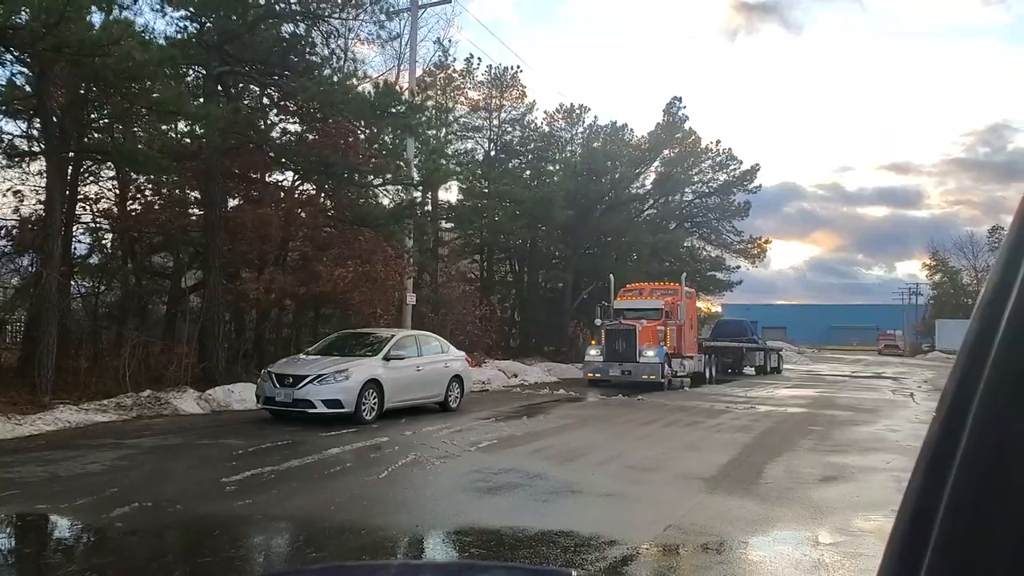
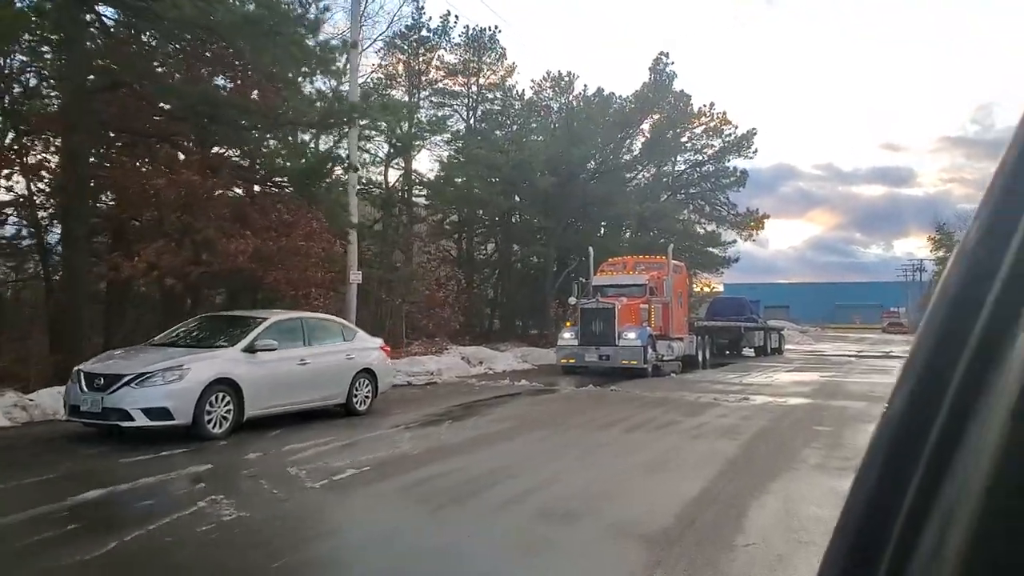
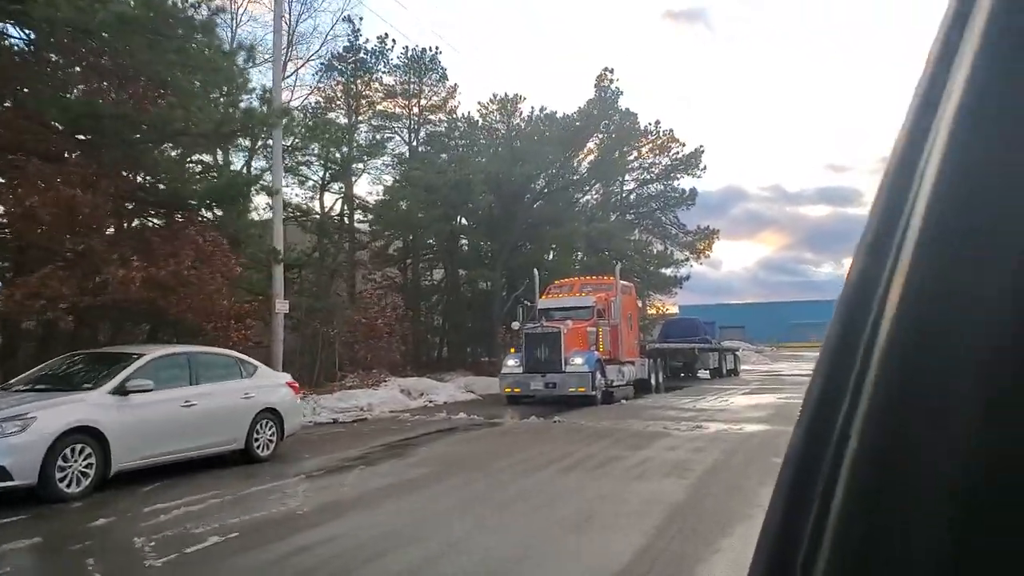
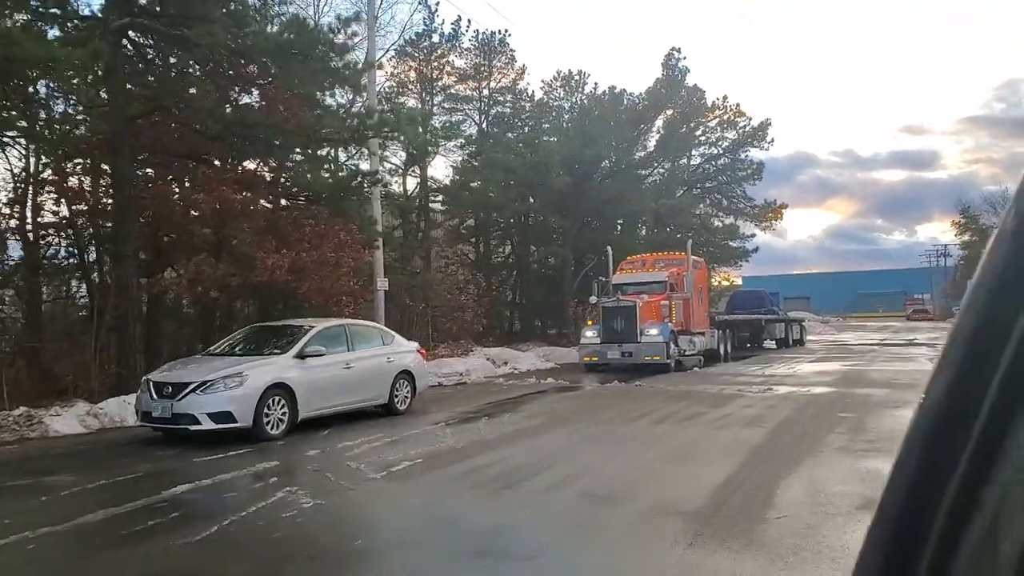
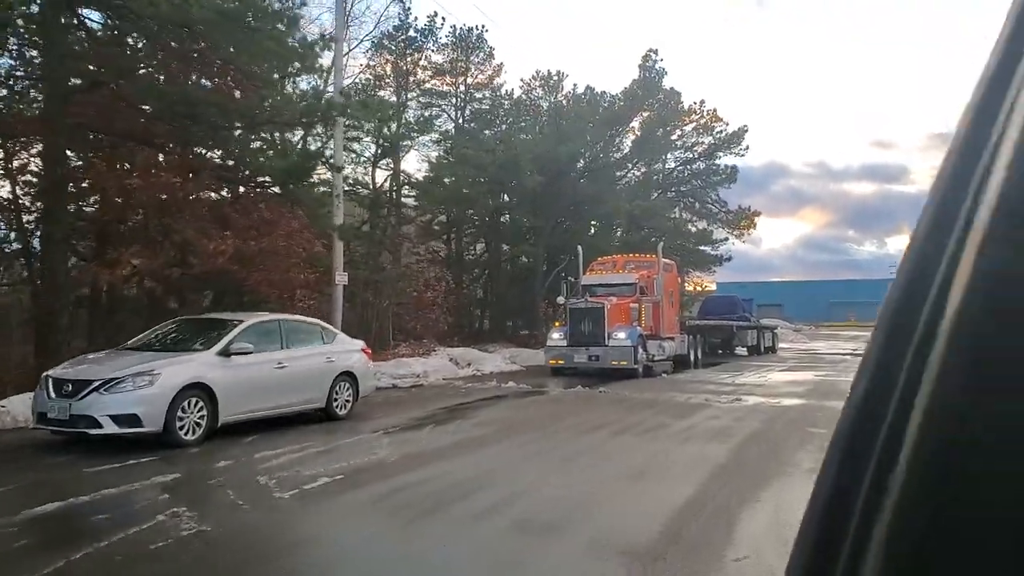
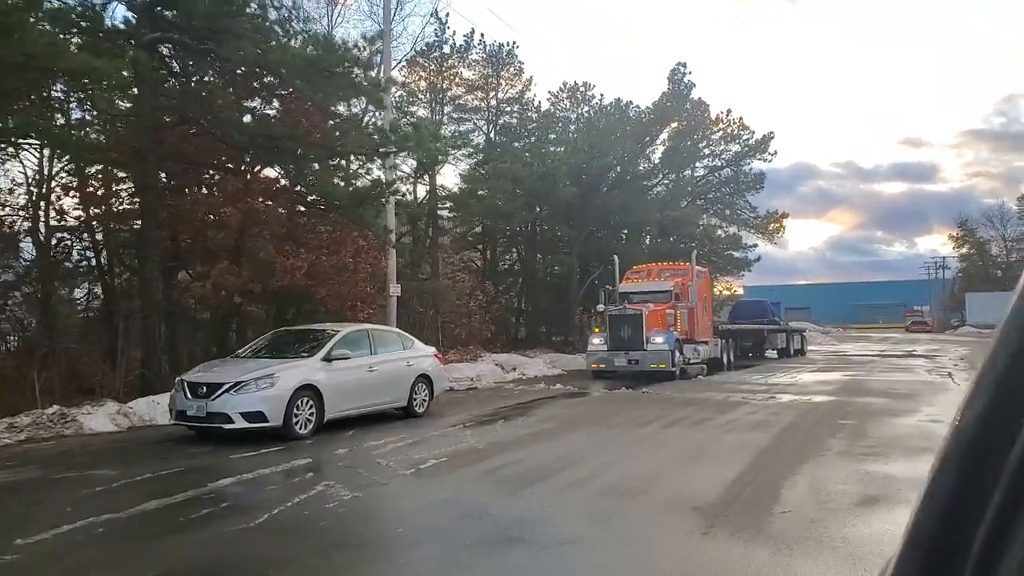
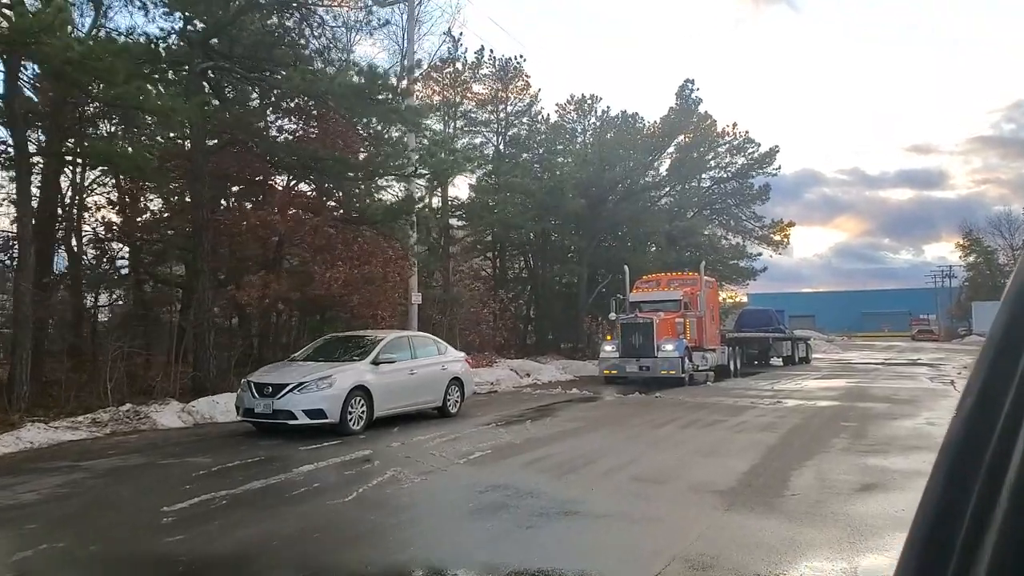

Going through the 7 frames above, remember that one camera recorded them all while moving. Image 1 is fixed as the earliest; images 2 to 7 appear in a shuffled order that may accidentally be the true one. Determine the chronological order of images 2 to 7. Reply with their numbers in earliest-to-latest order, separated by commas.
7, 6, 4, 2, 5, 3
